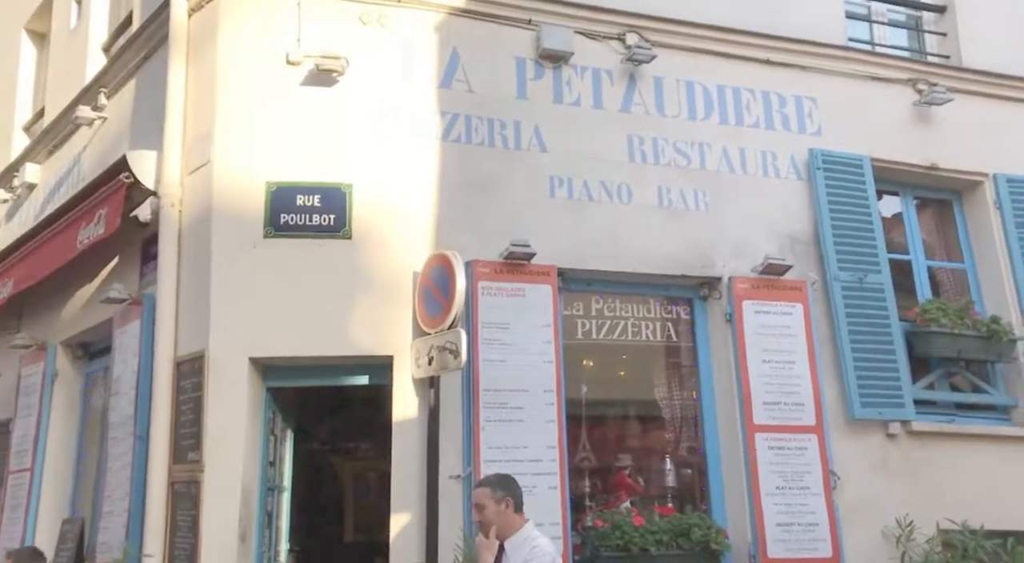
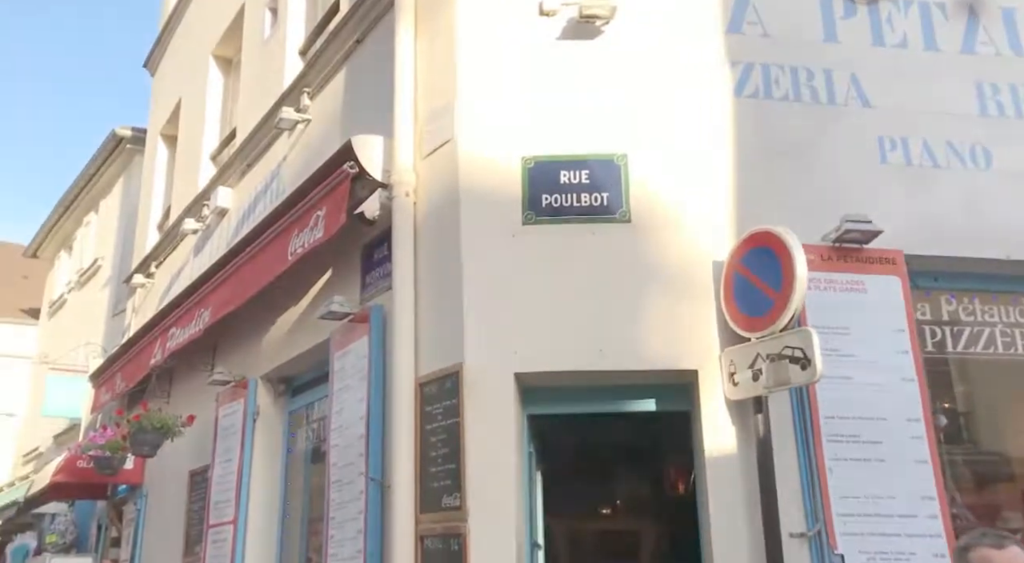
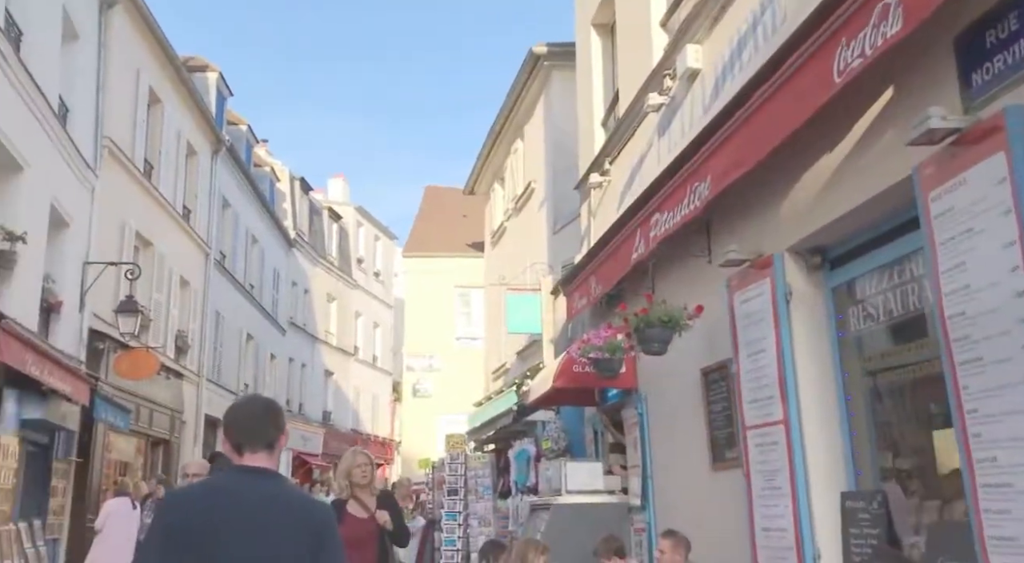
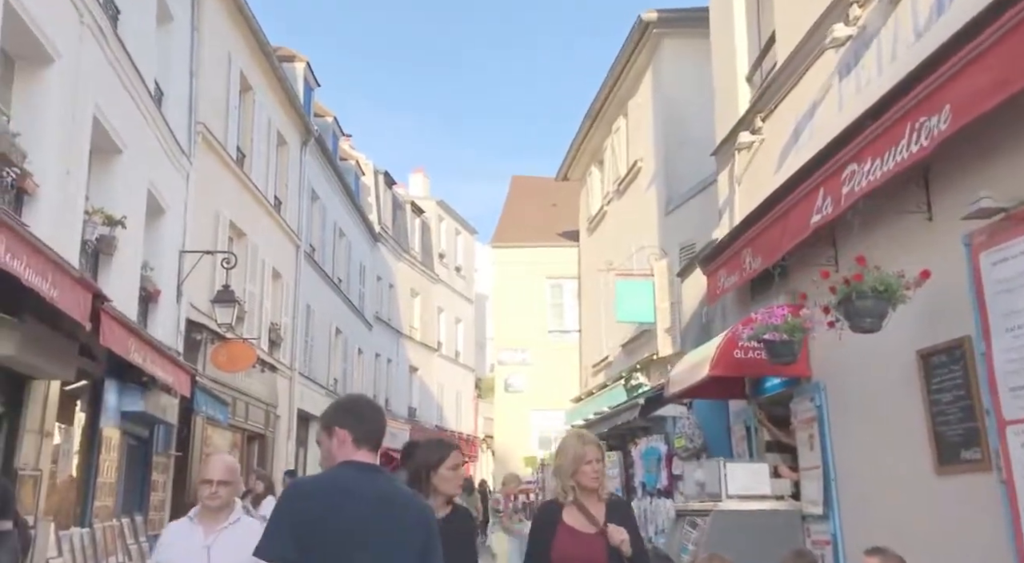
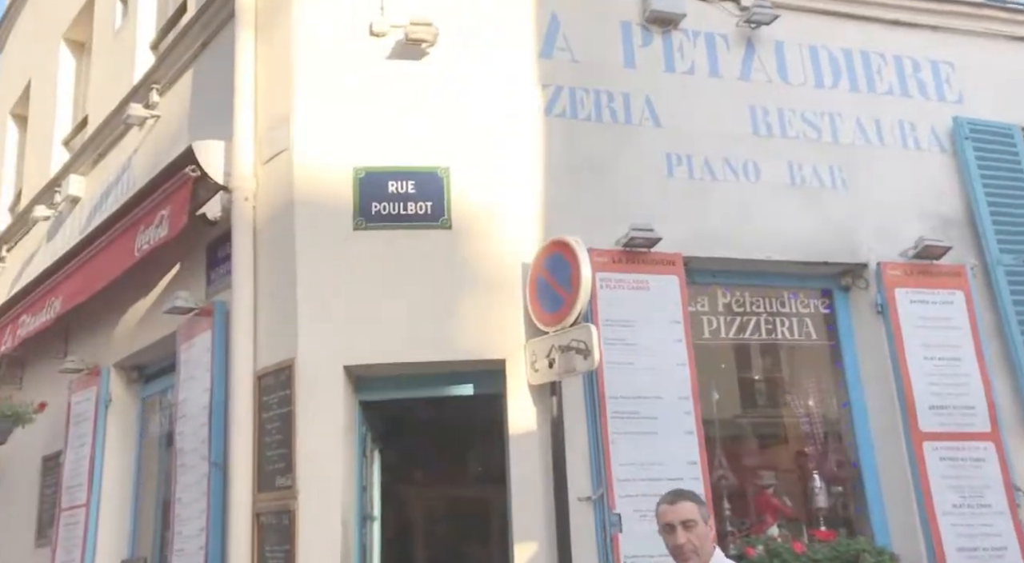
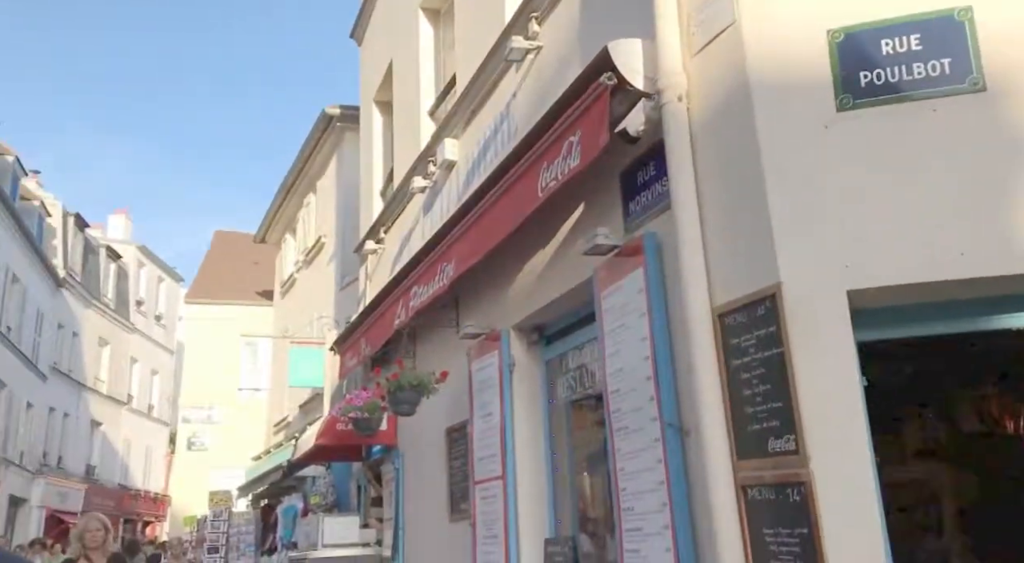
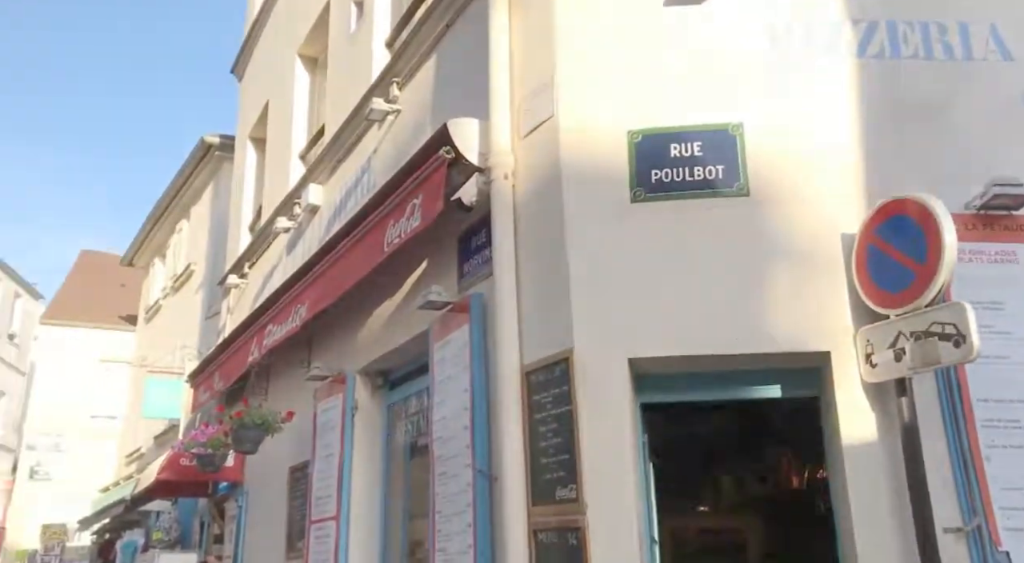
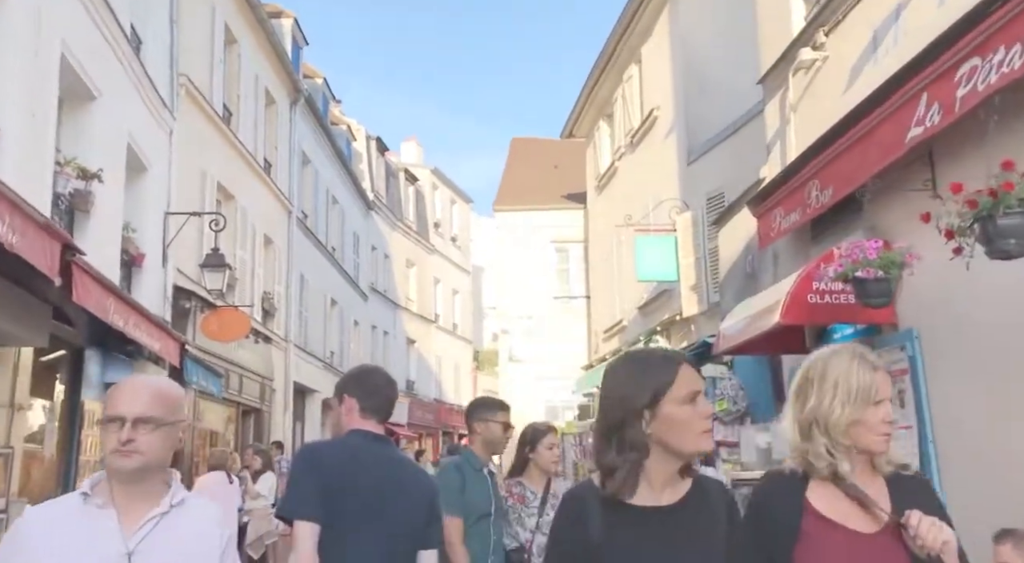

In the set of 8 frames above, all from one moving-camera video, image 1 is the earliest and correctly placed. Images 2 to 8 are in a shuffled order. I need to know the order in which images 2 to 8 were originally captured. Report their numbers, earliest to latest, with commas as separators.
5, 2, 7, 6, 3, 4, 8
